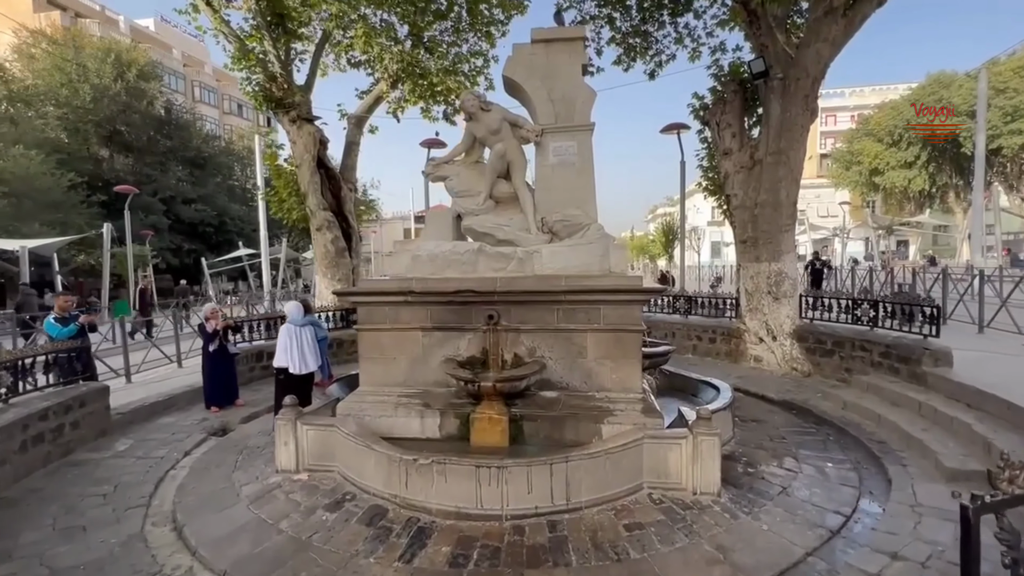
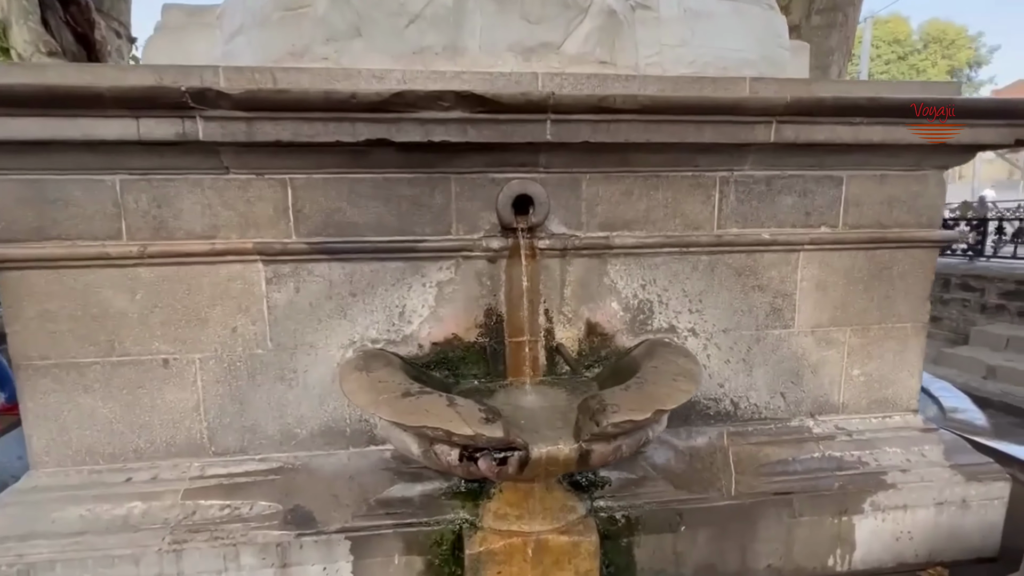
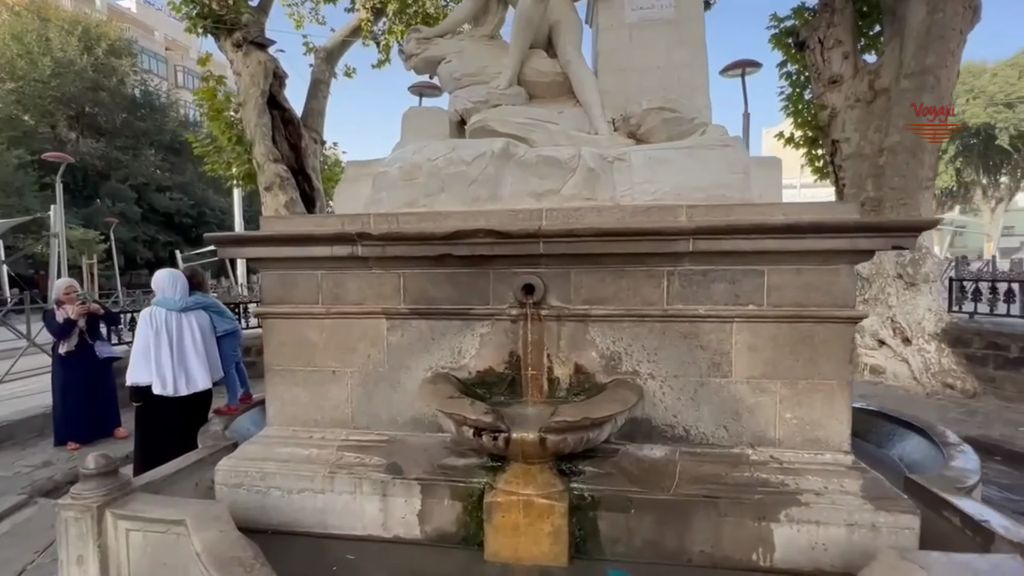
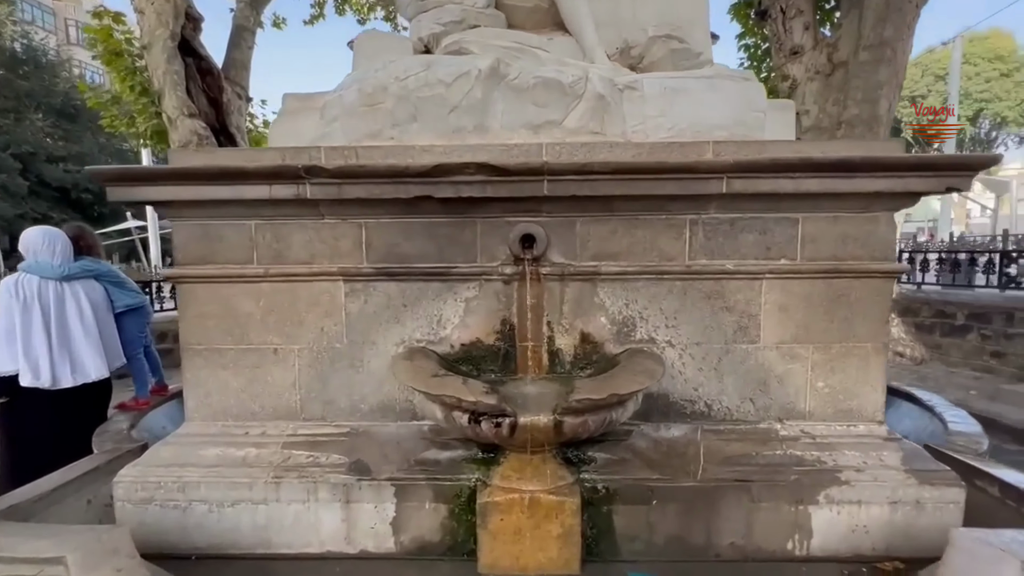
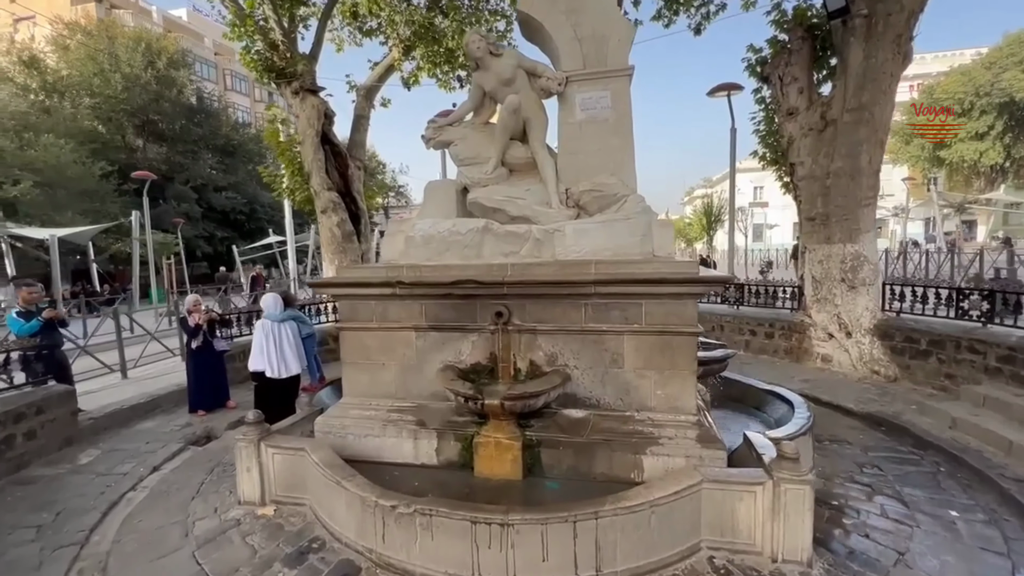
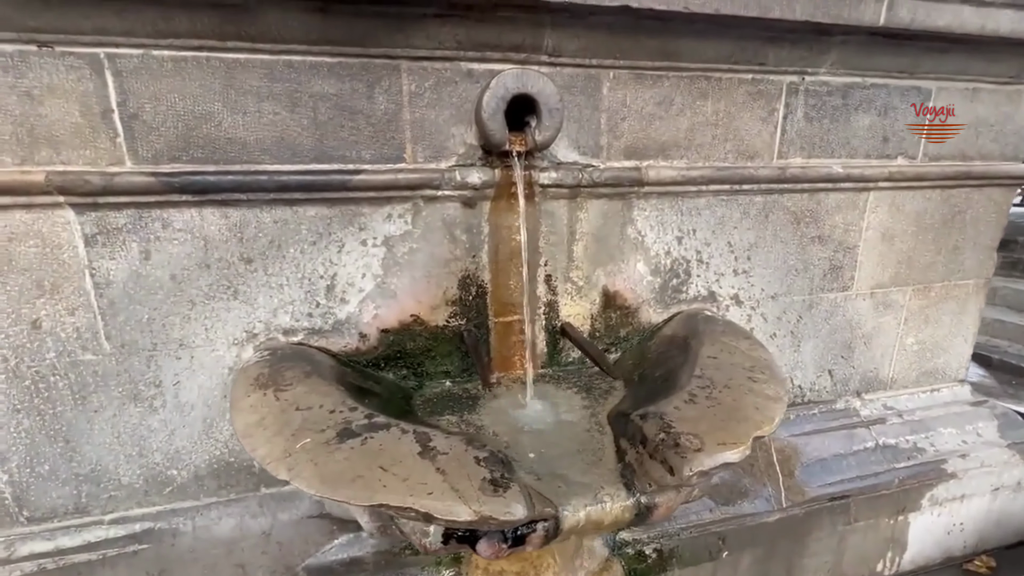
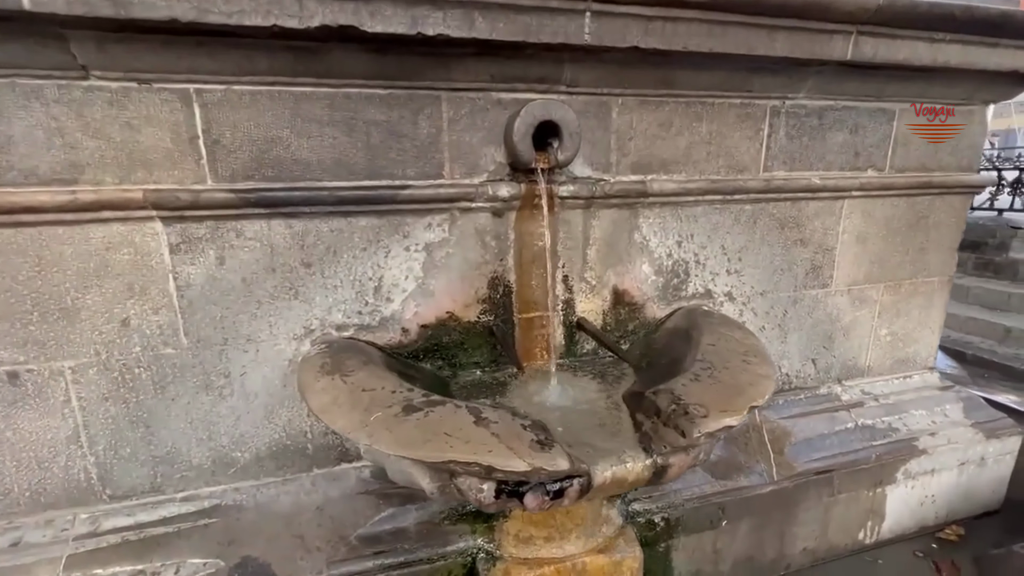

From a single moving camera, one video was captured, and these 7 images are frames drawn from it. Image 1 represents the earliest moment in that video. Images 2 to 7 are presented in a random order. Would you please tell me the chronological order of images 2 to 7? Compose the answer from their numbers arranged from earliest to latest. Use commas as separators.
5, 3, 4, 2, 7, 6
